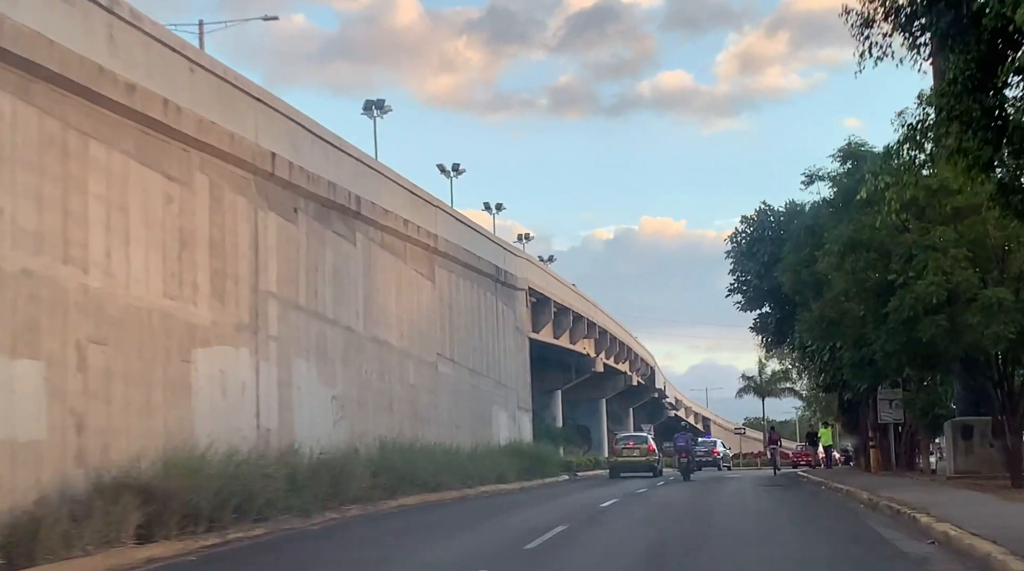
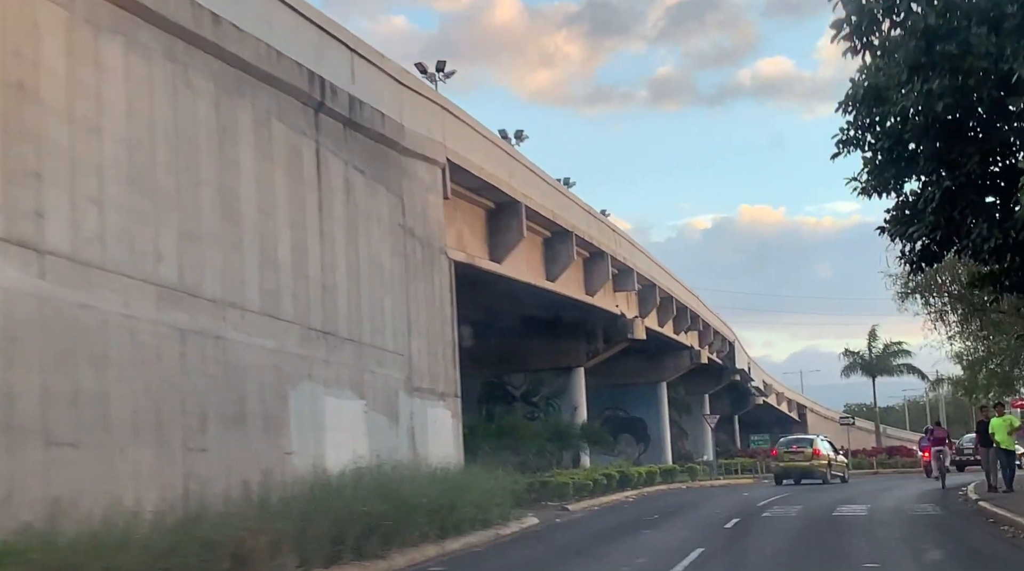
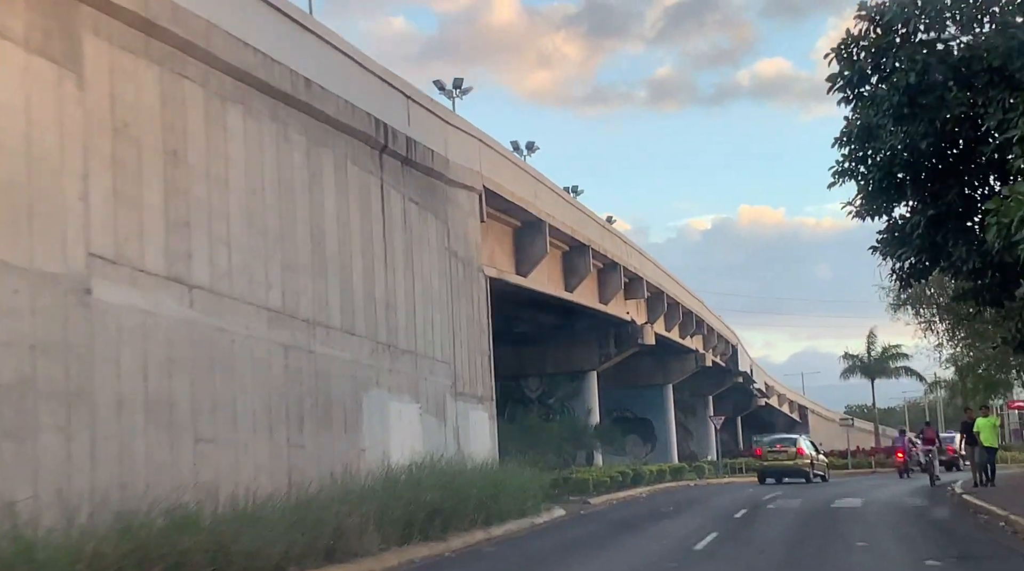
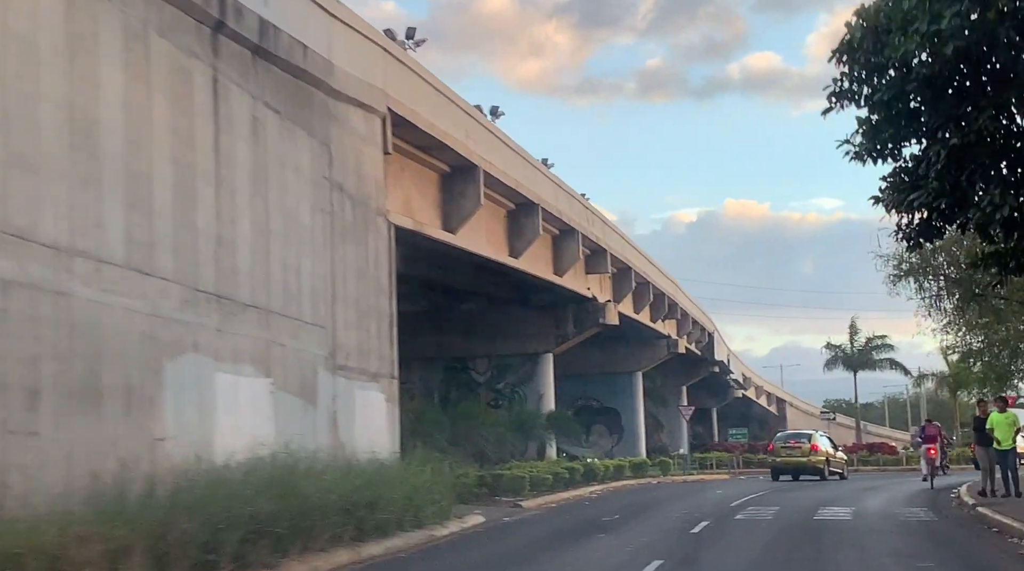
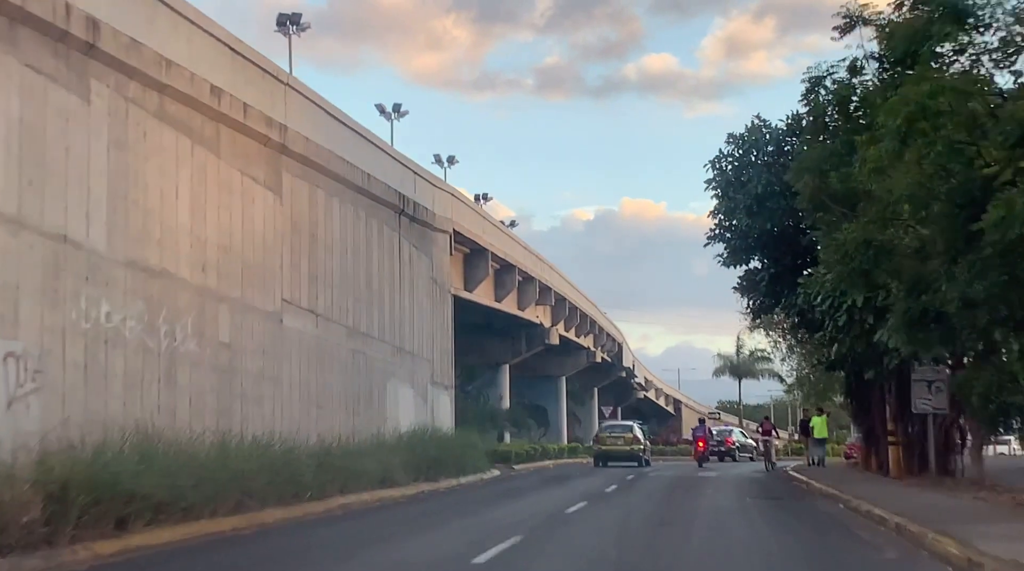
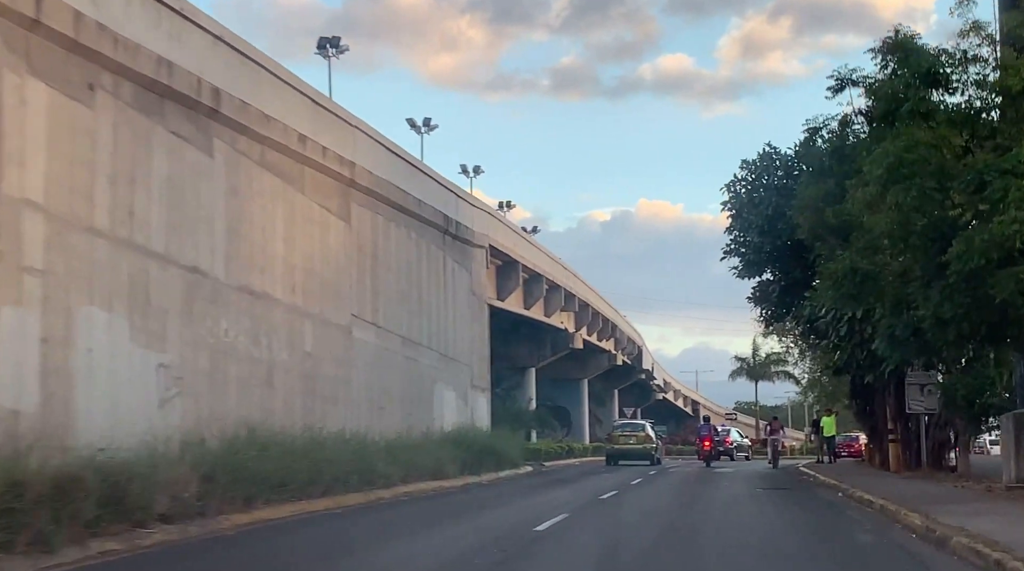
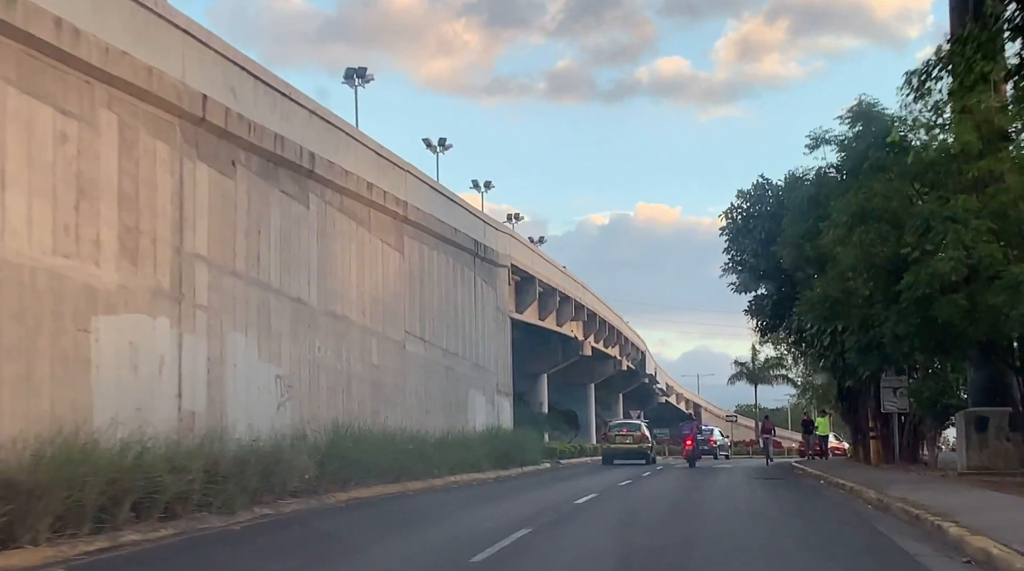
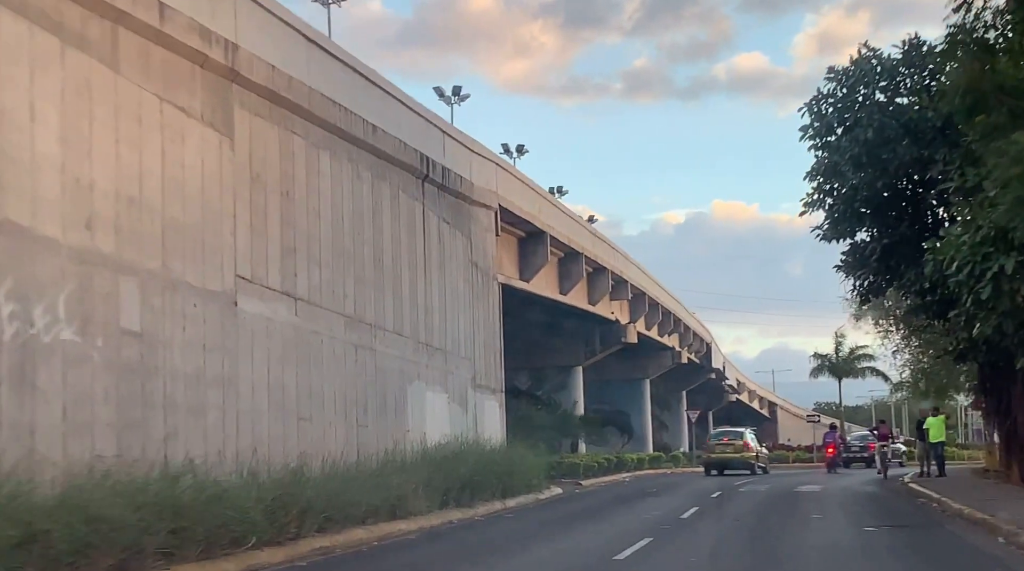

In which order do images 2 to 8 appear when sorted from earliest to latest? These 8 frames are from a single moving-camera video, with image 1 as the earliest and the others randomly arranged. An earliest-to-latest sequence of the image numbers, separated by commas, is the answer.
7, 6, 5, 8, 3, 2, 4
